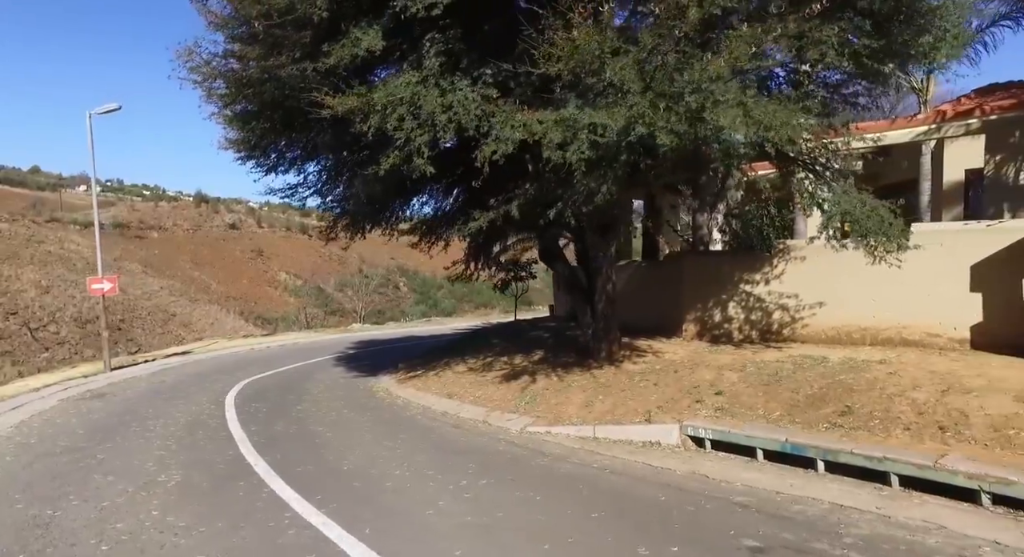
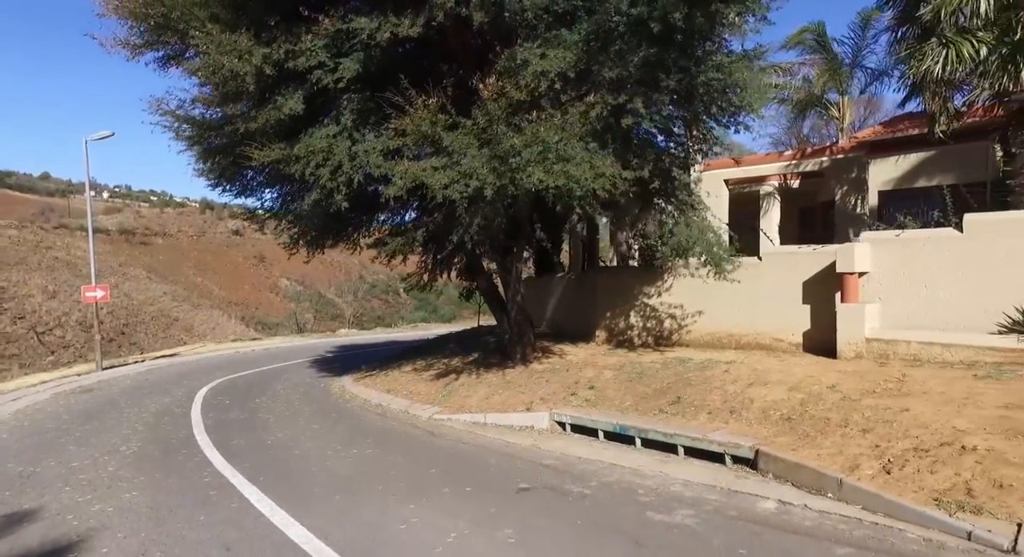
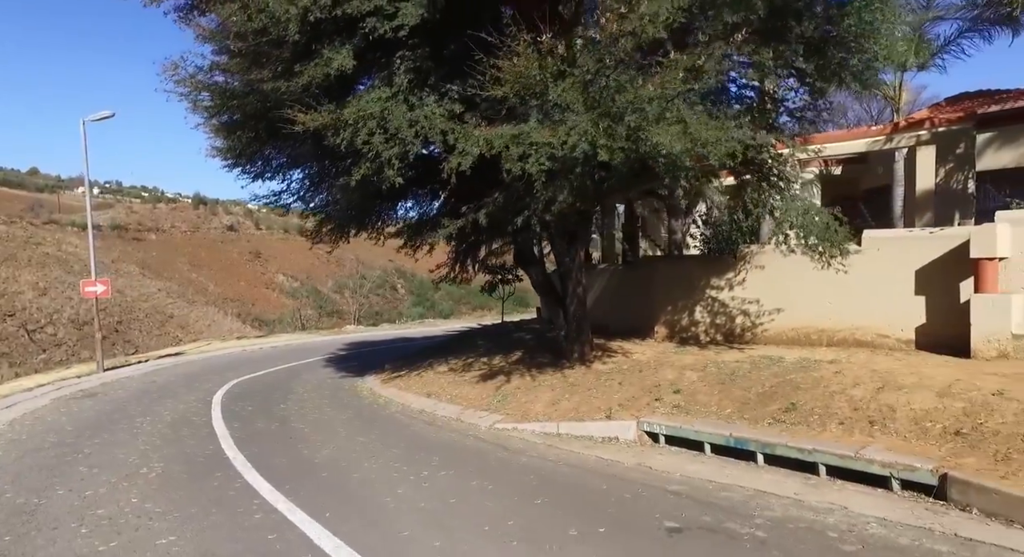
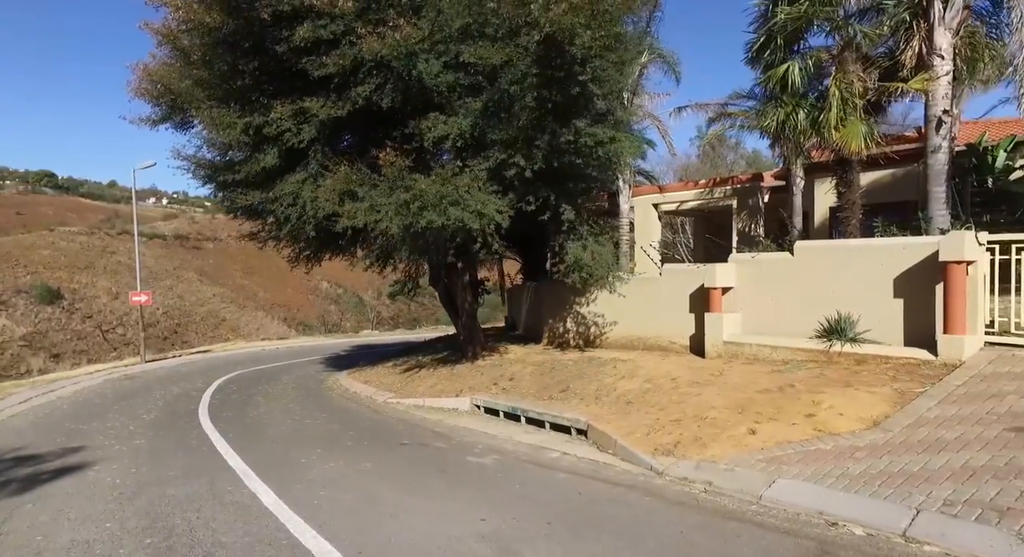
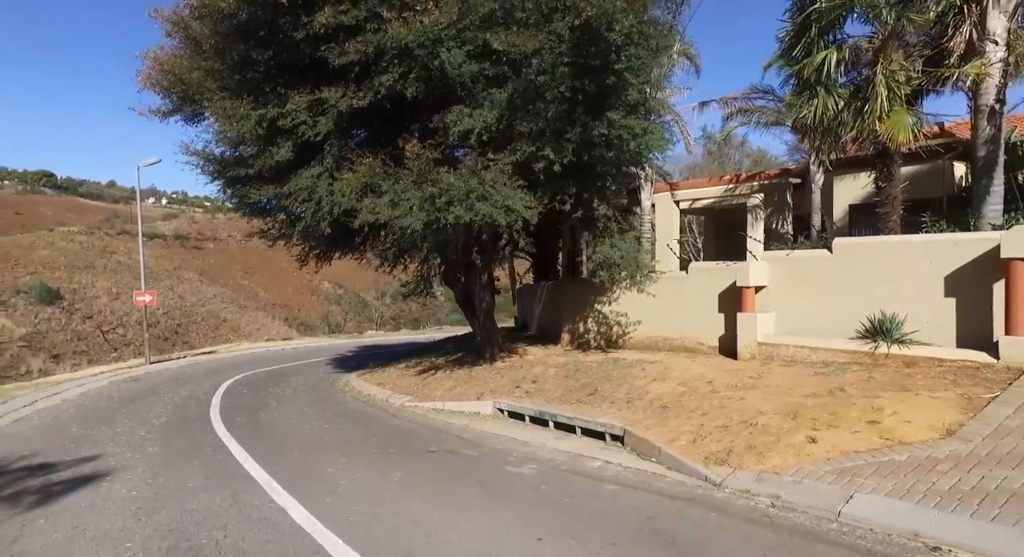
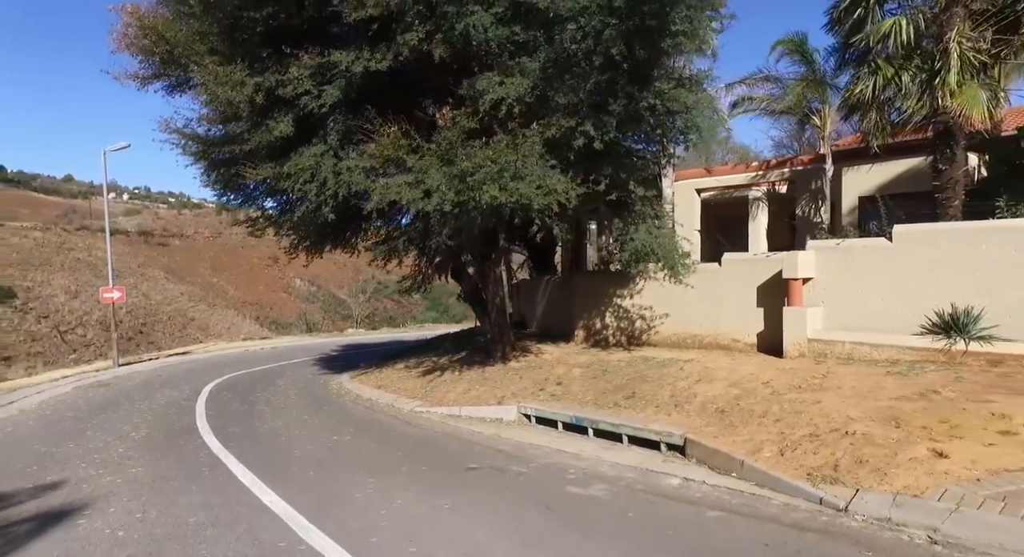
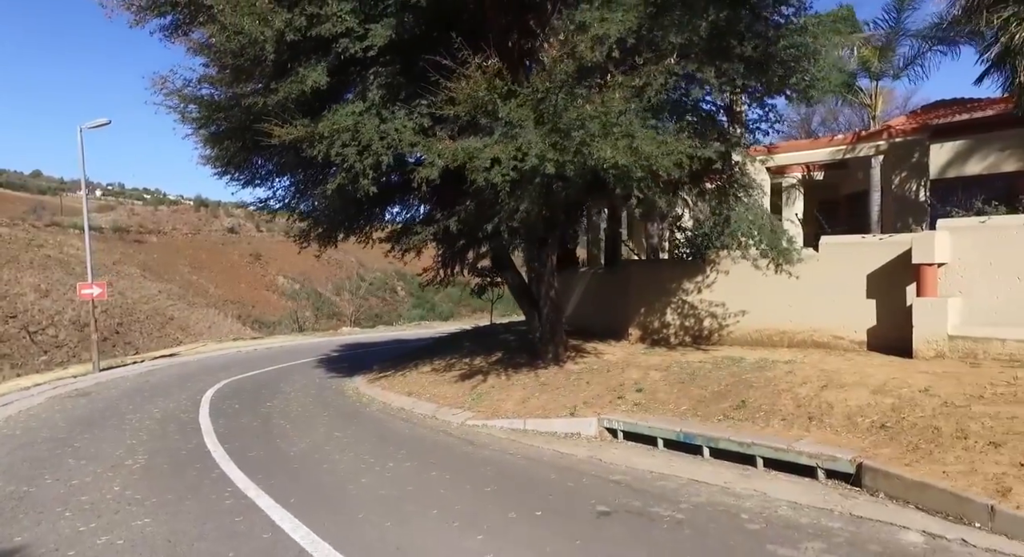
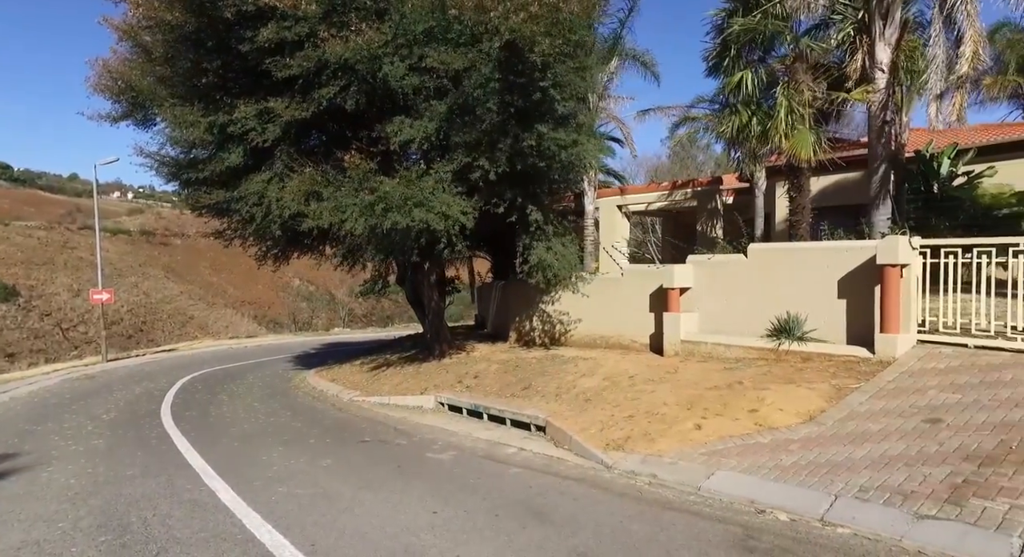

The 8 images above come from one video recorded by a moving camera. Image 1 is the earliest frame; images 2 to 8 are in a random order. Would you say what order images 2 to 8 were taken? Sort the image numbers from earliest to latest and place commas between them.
3, 7, 2, 6, 5, 4, 8
